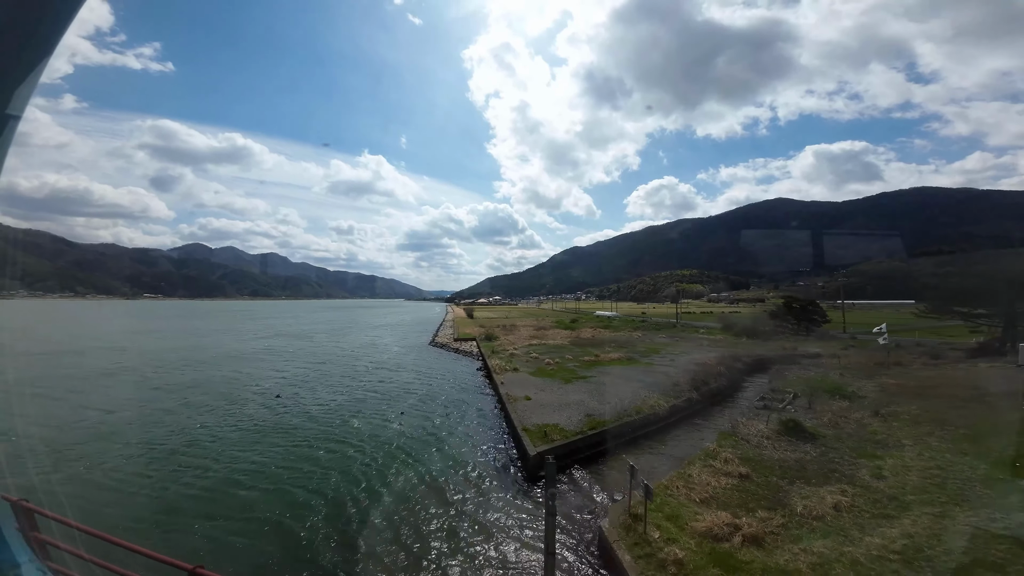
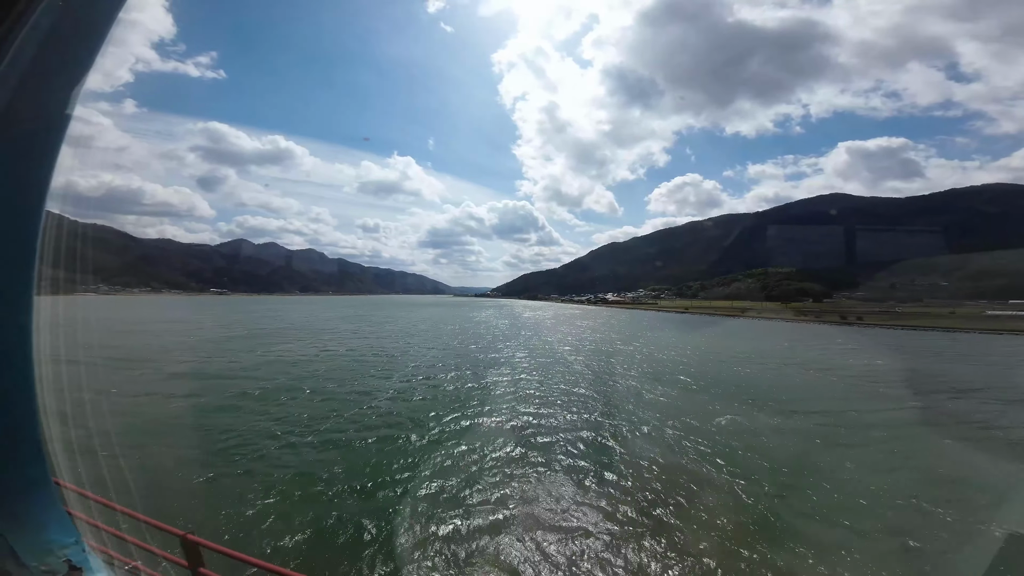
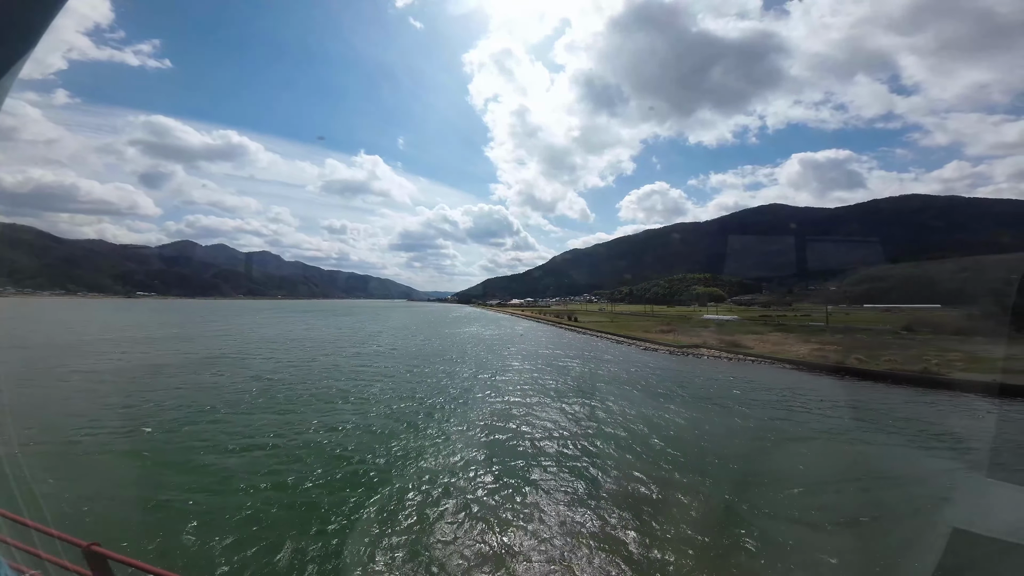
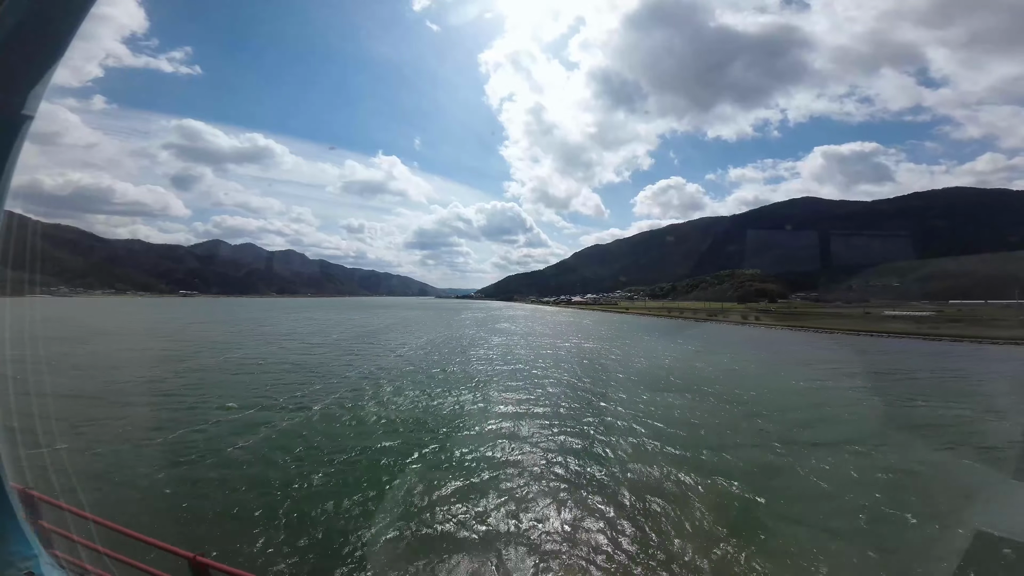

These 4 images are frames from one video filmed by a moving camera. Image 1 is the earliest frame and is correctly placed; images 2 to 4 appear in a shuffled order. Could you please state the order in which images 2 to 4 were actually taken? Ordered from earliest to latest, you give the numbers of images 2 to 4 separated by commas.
3, 4, 2
